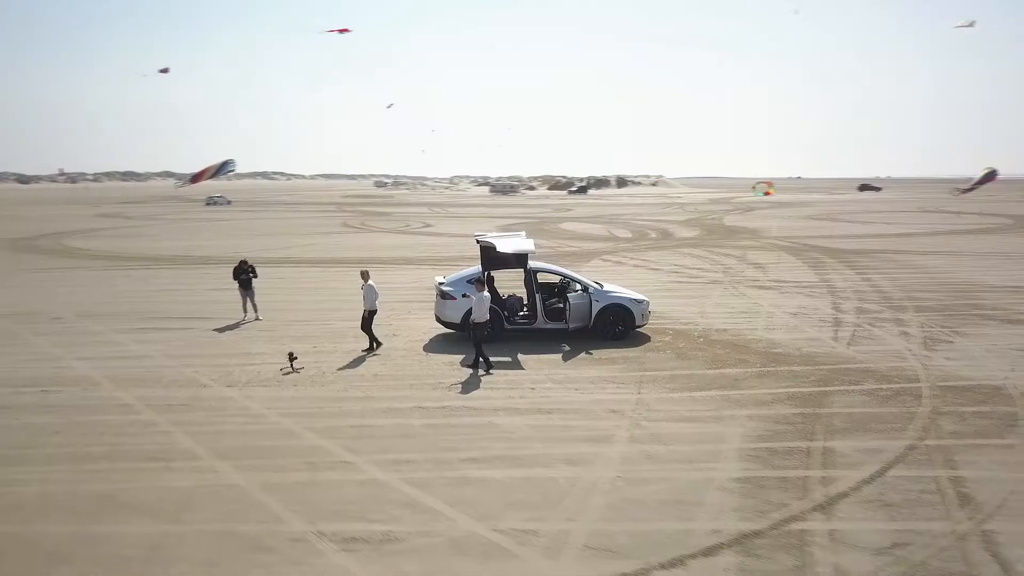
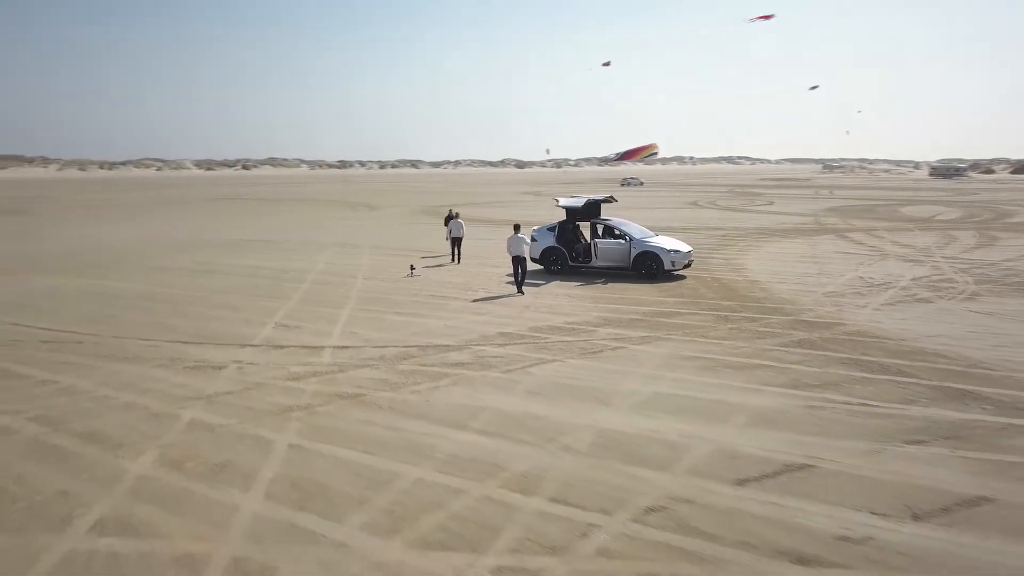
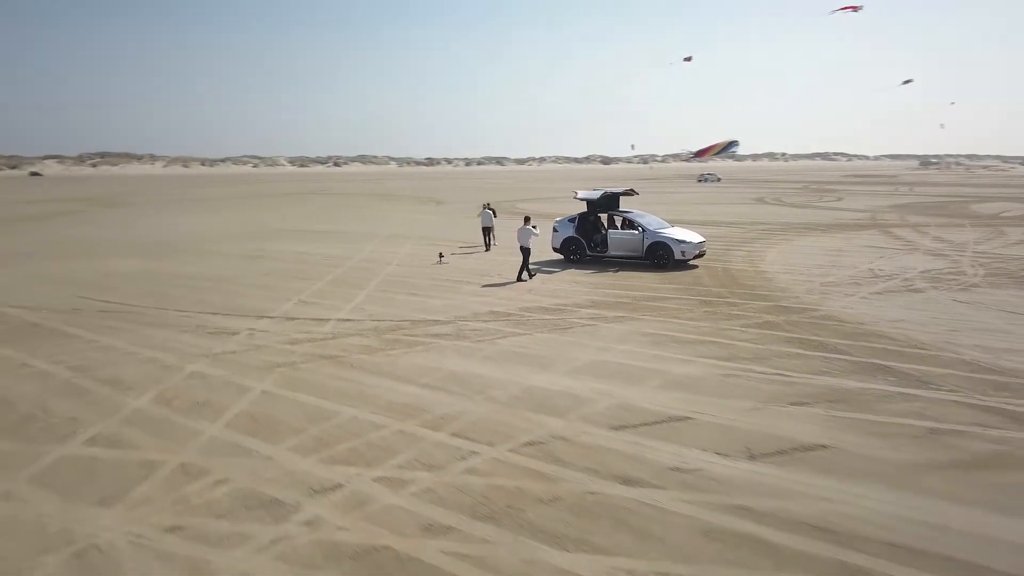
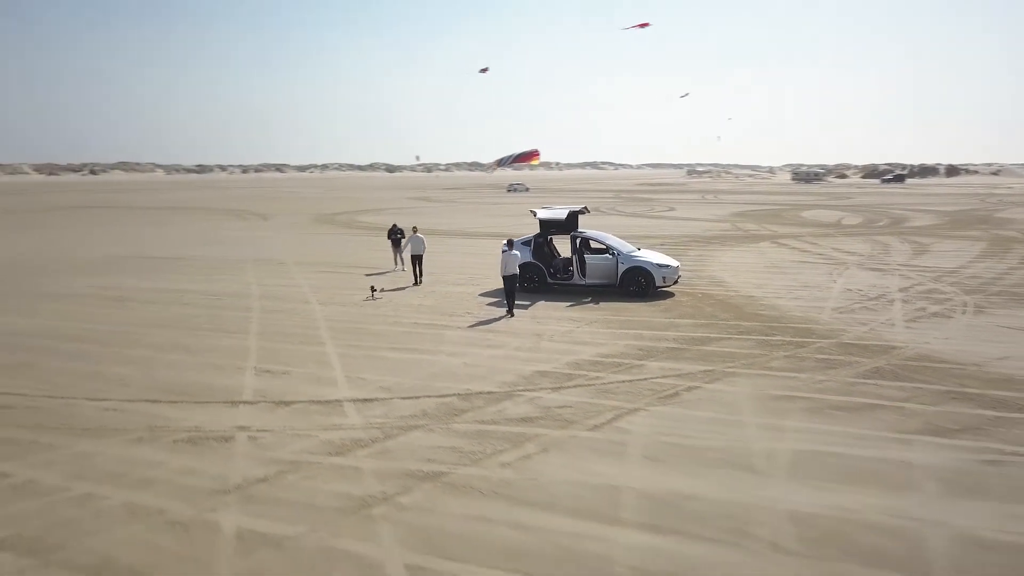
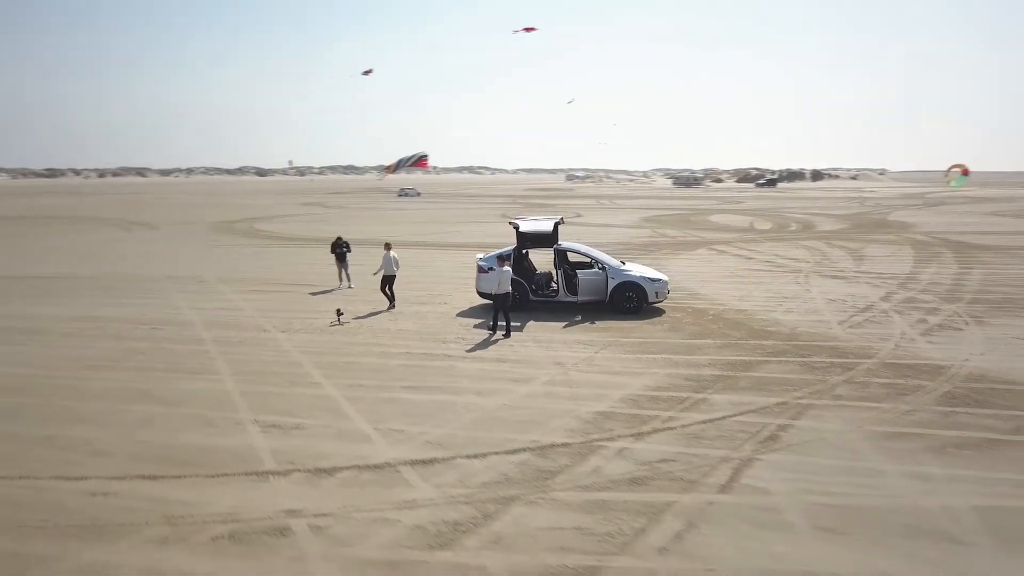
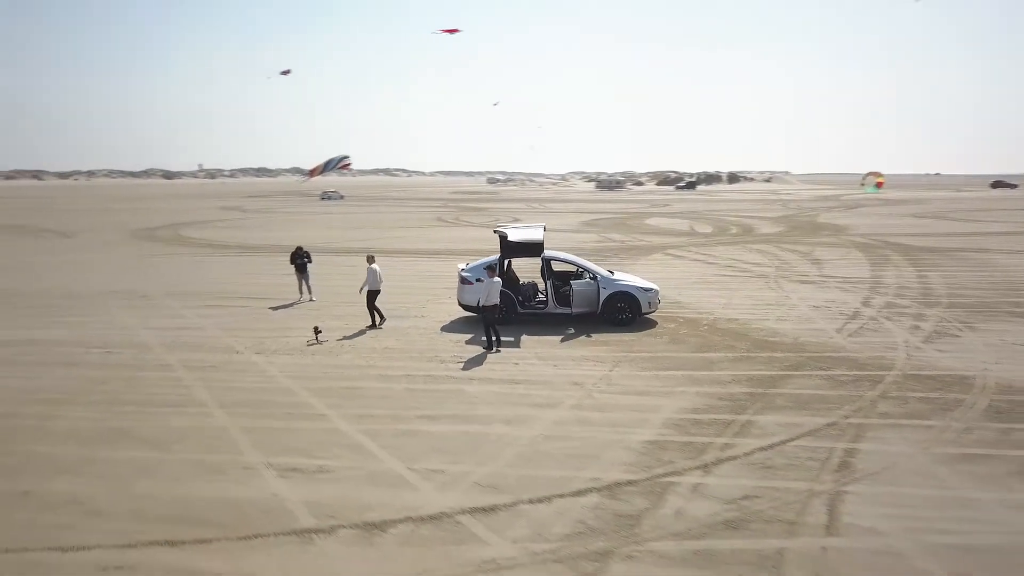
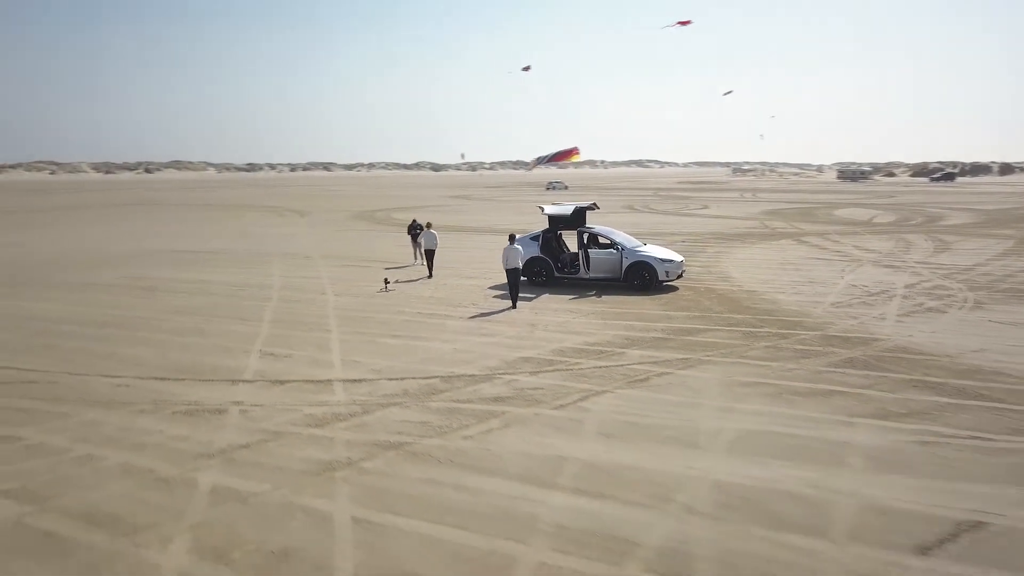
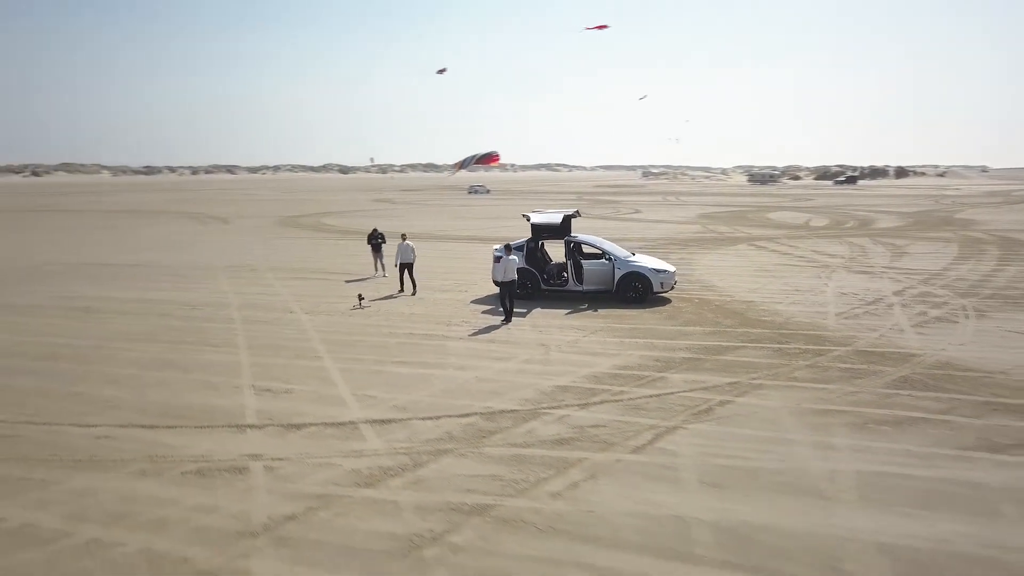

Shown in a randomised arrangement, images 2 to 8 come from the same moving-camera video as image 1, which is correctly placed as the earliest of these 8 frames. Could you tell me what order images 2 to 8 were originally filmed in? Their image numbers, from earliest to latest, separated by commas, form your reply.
6, 5, 8, 4, 7, 2, 3
